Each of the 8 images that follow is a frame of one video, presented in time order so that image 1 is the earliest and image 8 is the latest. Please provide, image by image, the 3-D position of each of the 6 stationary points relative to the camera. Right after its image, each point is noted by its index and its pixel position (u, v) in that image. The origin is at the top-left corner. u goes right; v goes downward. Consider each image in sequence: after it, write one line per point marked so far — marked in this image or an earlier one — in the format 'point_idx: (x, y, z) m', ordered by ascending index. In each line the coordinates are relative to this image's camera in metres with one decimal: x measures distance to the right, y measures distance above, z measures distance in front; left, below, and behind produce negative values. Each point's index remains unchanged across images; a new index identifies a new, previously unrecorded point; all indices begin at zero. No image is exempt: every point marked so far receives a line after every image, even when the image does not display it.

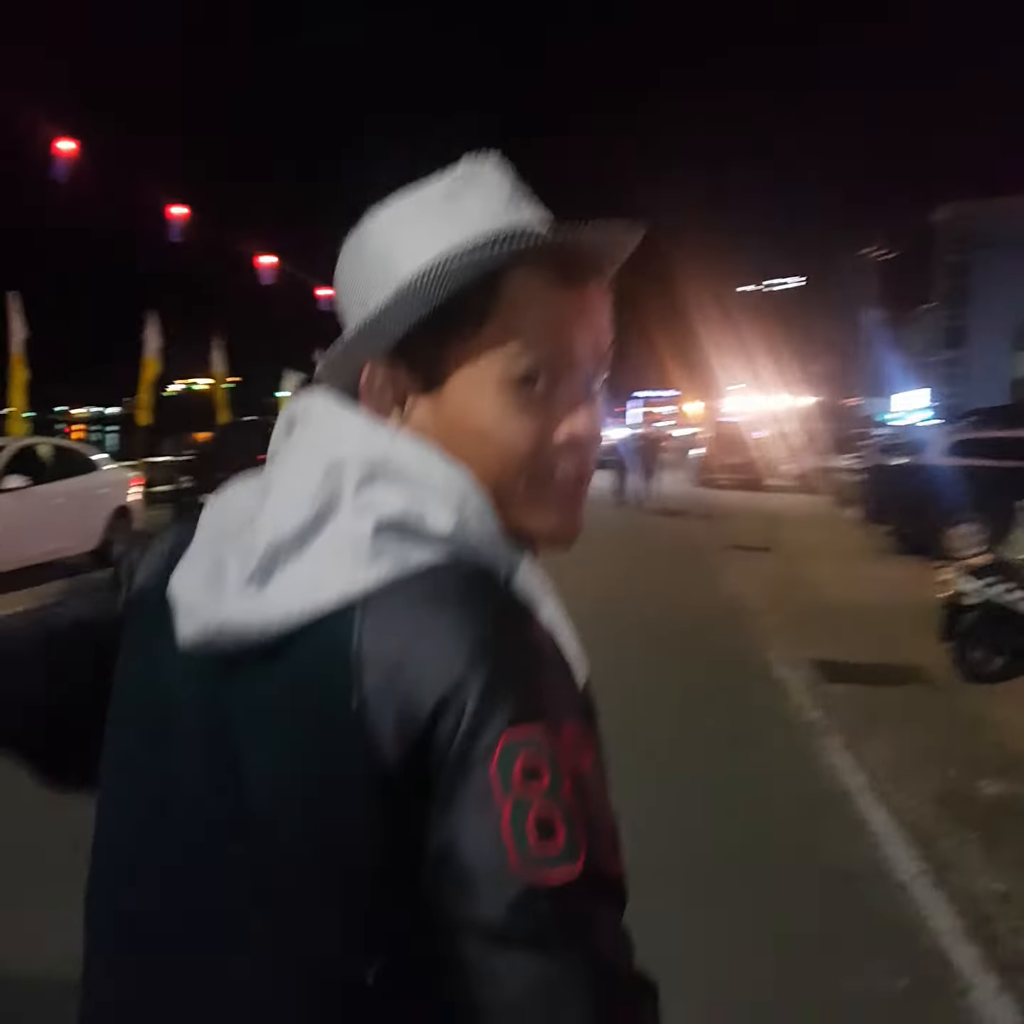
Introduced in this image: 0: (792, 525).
0: (+4.2, -0.2, +18.4) m
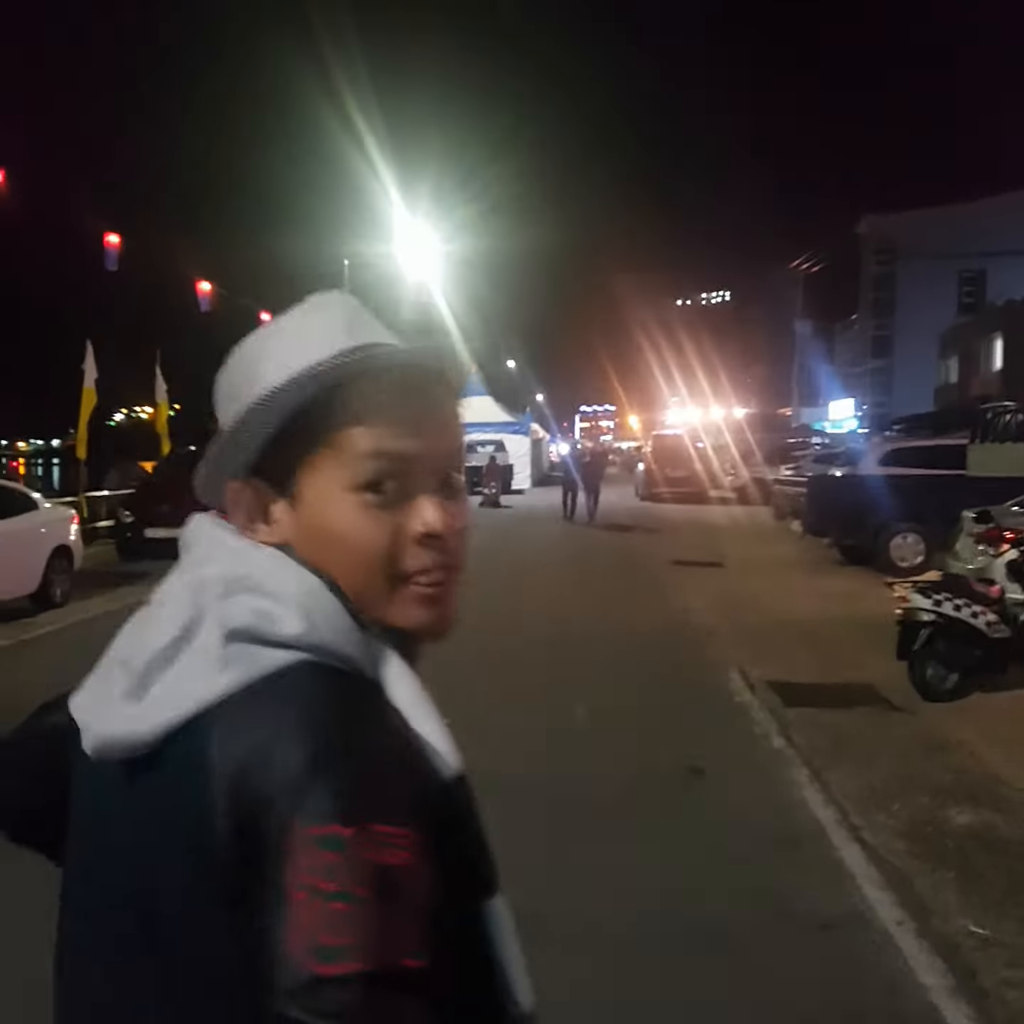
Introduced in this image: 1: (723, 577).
0: (+3.3, -0.4, +18.4) m
1: (+2.4, -0.7, +13.4) m
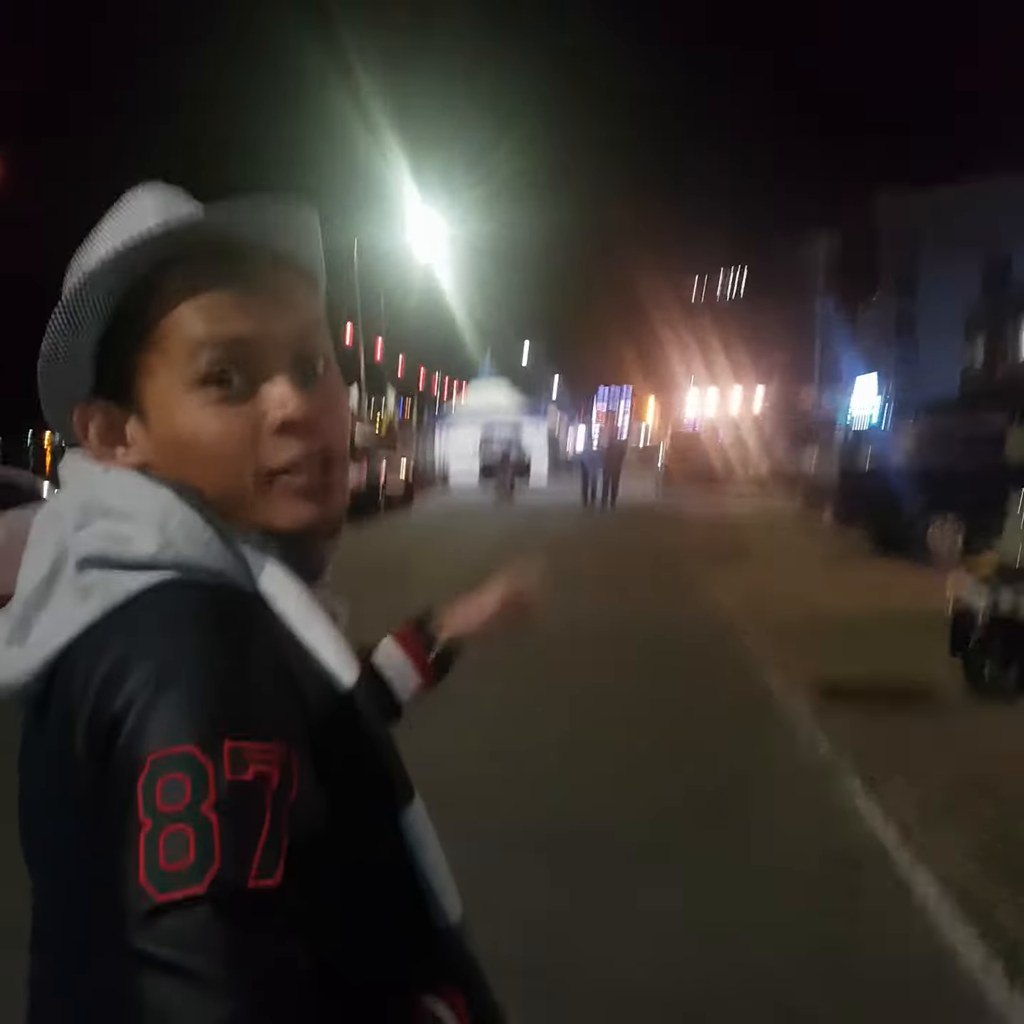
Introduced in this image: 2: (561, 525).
0: (+3.6, -0.2, +18.0) m
1: (+2.6, -0.6, +13.0) m
2: (+0.8, -0.2, +19.6) m
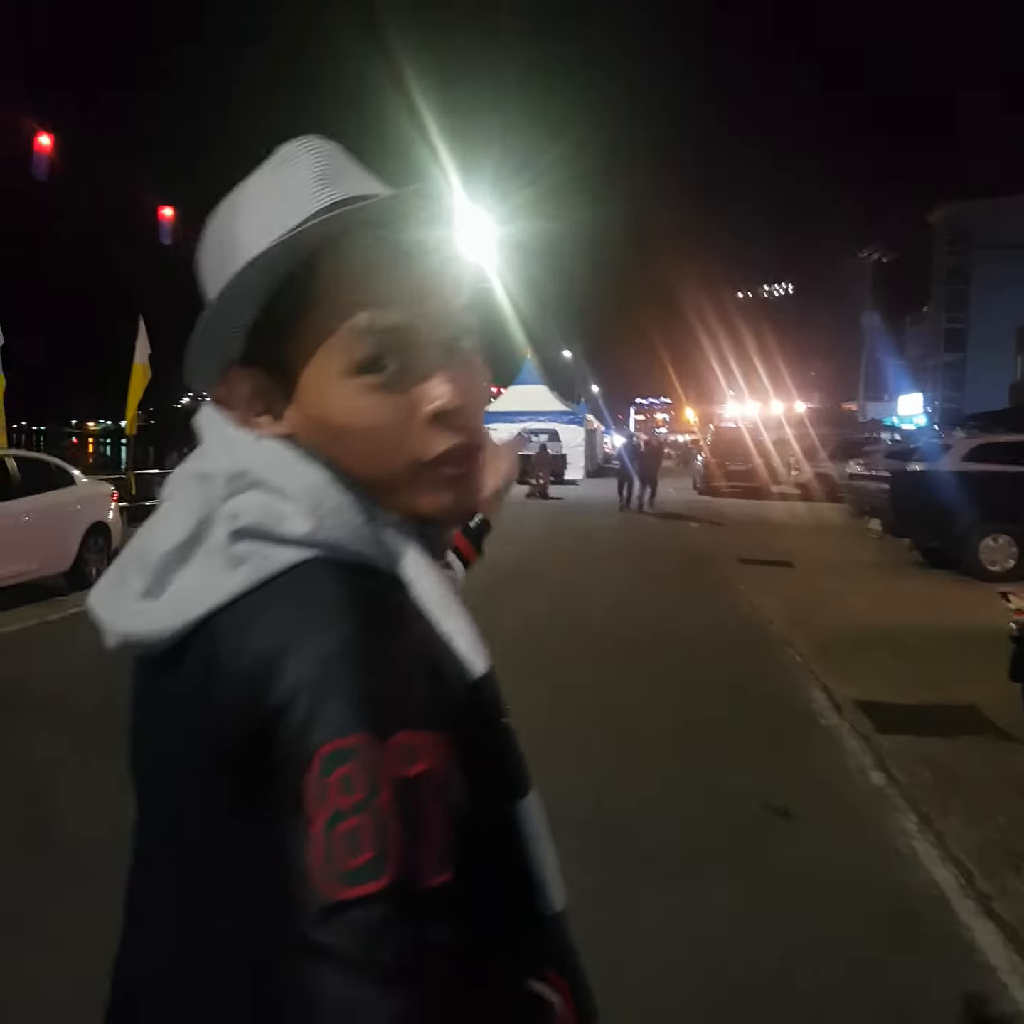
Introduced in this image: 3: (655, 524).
0: (+4.1, -0.3, +17.7) m
1: (+2.9, -0.7, +12.7) m
2: (+1.3, -0.2, +19.3) m
3: (+2.2, -0.2, +19.3) m
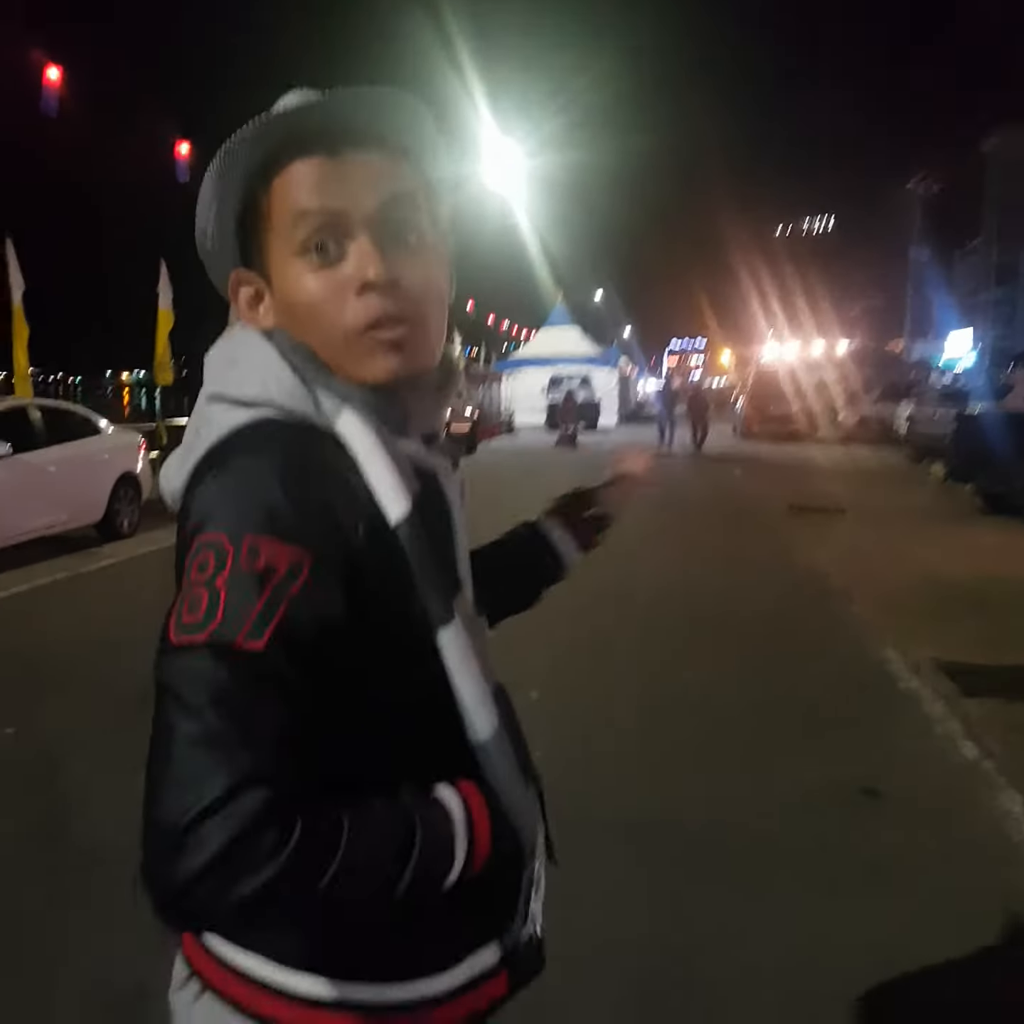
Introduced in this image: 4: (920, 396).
0: (+4.6, +0.5, +17.2) m
1: (+3.3, -0.1, +12.3) m
2: (+1.9, +0.6, +19.0) m
3: (+2.8, +0.6, +18.9) m
4: (+6.5, +1.9, +19.7) m
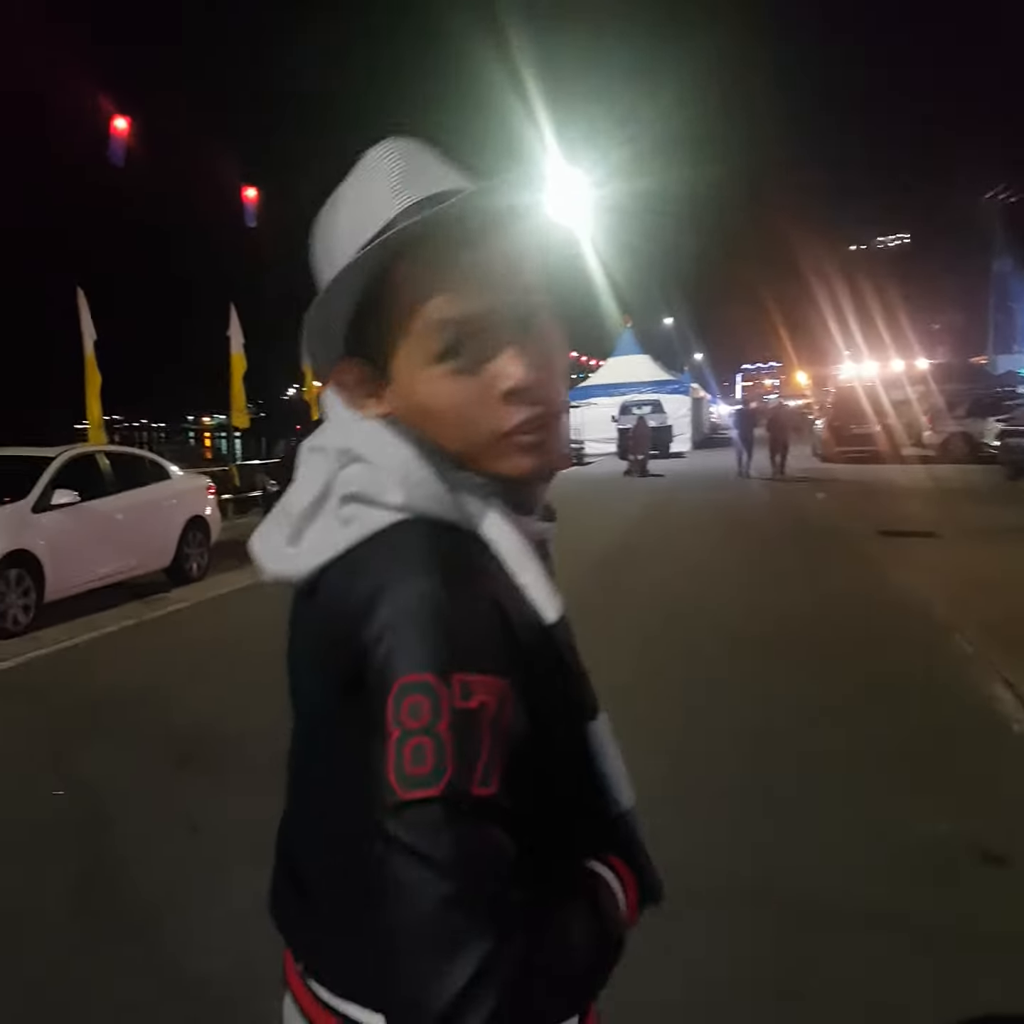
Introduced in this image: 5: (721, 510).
0: (+5.6, +0.2, +16.7) m
1: (+4.0, -0.3, +11.8) m
2: (+3.0, +0.2, +18.6) m
3: (+3.9, +0.3, +18.5) m
4: (+7.6, +1.6, +19.1) m
5: (+2.7, 0.0, +16.7) m
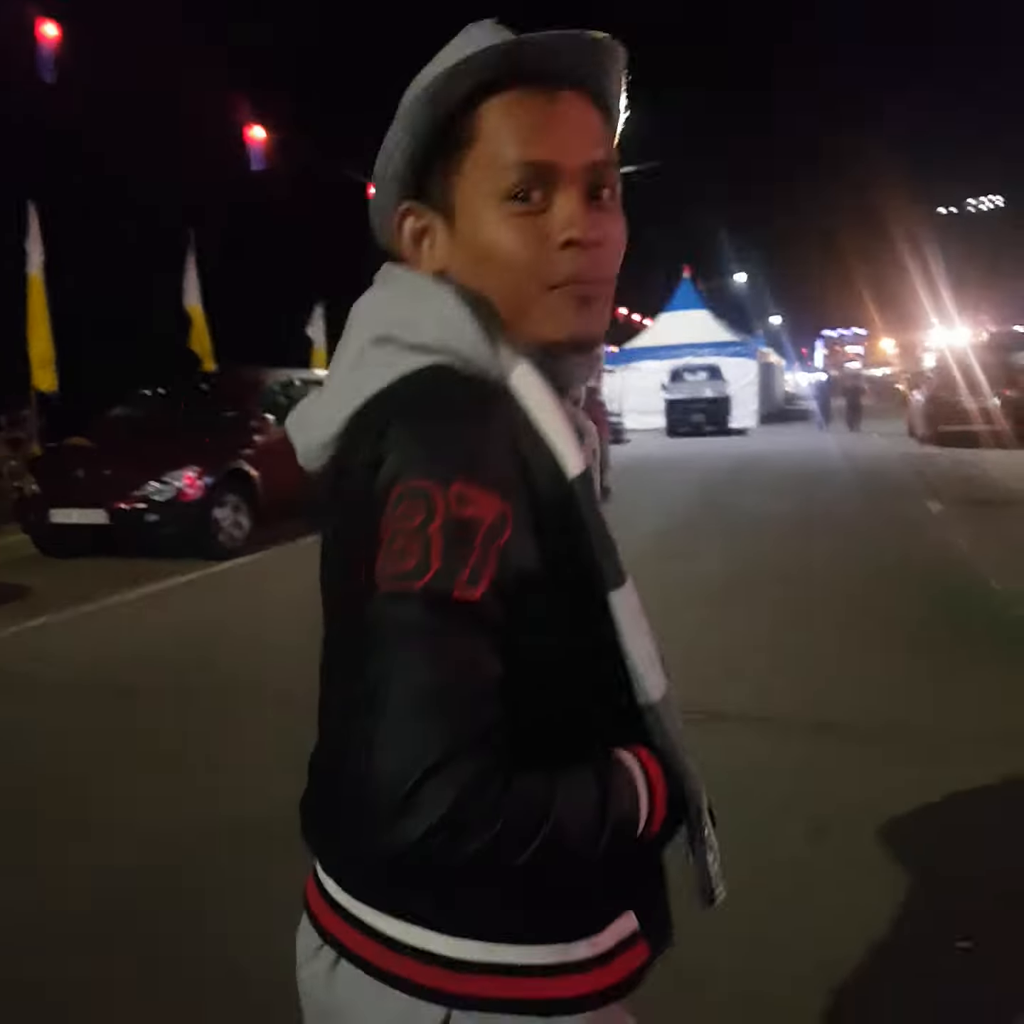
0: (+6.5, +0.5, +15.7) m
1: (+4.6, -0.1, +11.0) m
2: (+4.0, +0.6, +17.8) m
3: (+4.9, +0.7, +17.6) m
4: (+8.7, +2.0, +17.9) m
5: (+3.6, +0.4, +15.9) m
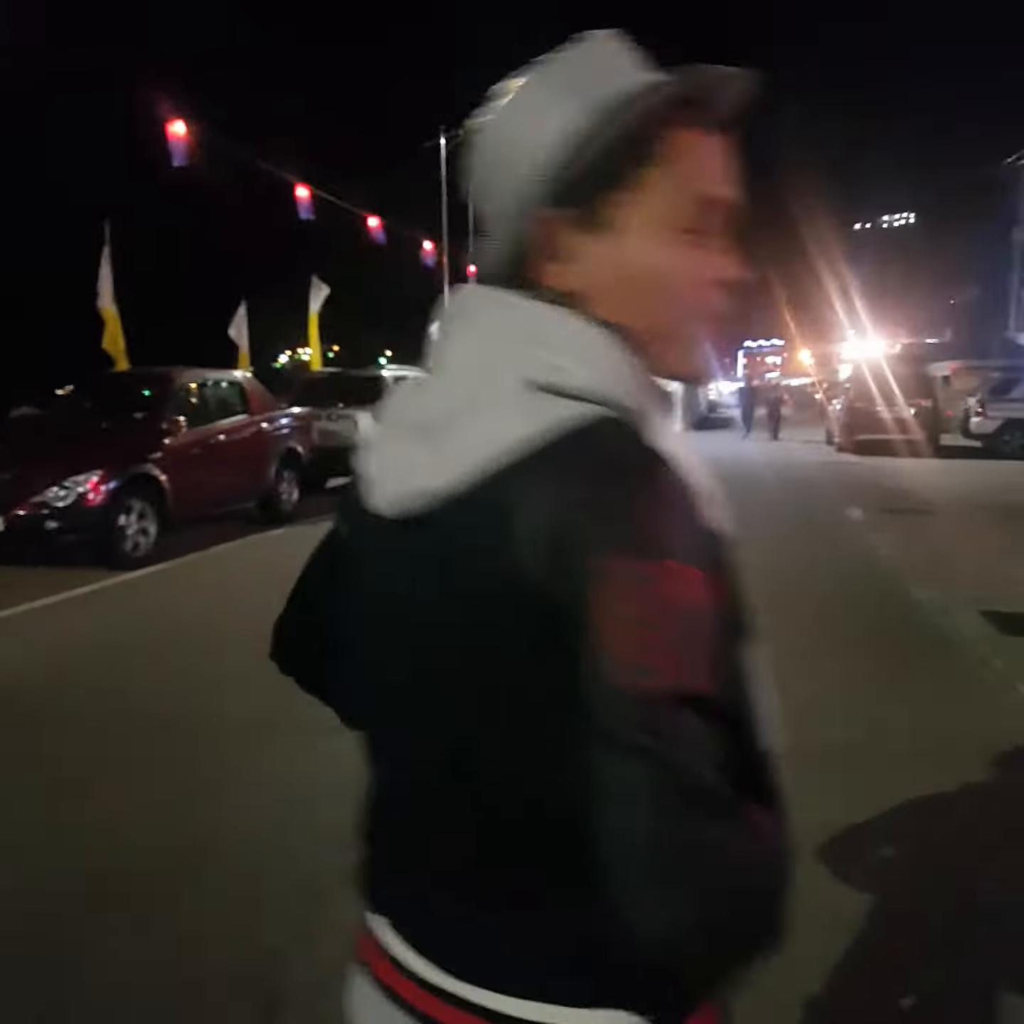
0: (+5.6, +0.4, +16.2) m
1: (+4.1, -0.1, +11.3) m
2: (+3.0, +0.5, +18.0) m
3: (+3.9, +0.6, +17.9) m
4: (+7.7, +1.9, +18.6) m
5: (+2.8, +0.3, +16.1) m
